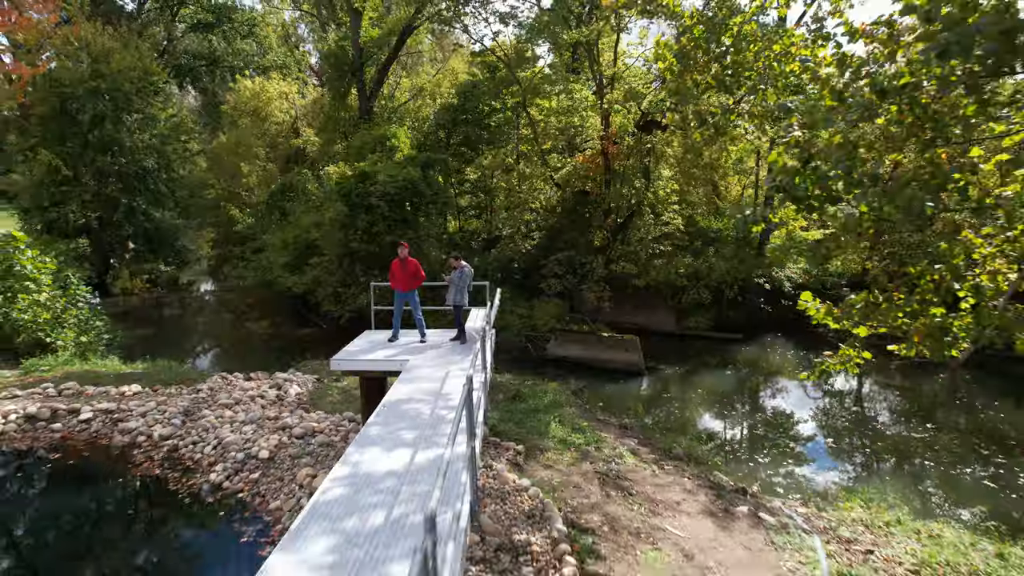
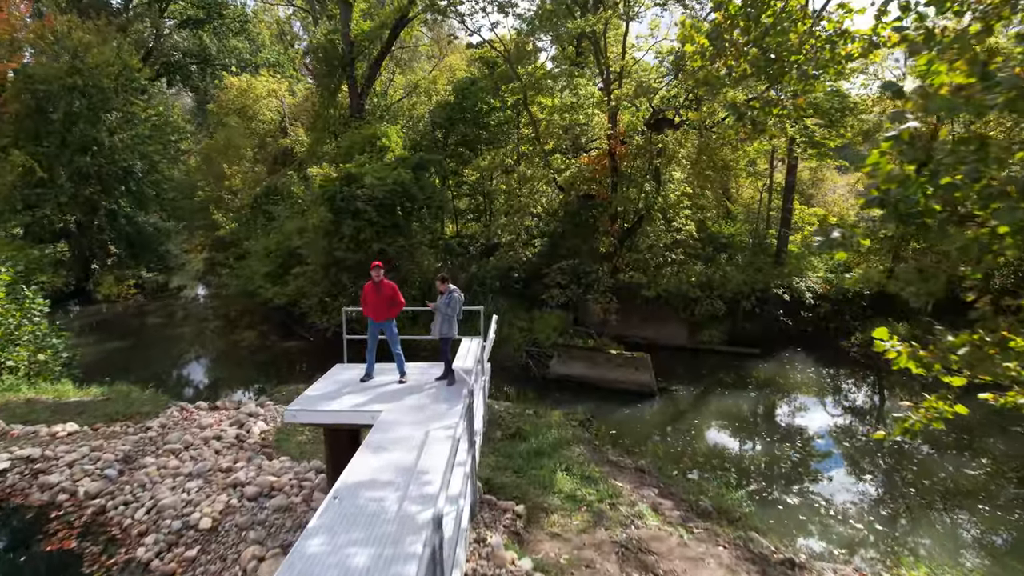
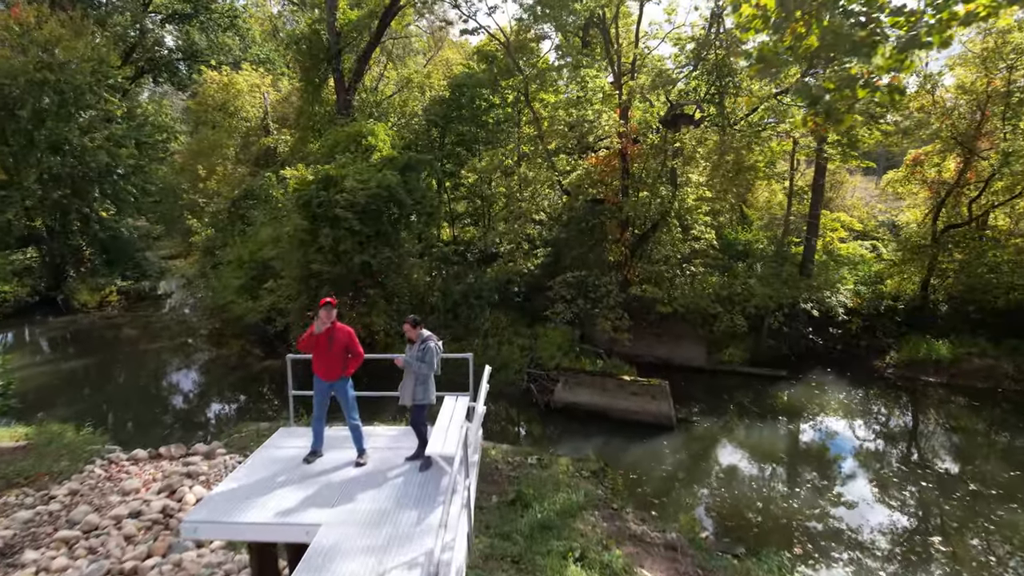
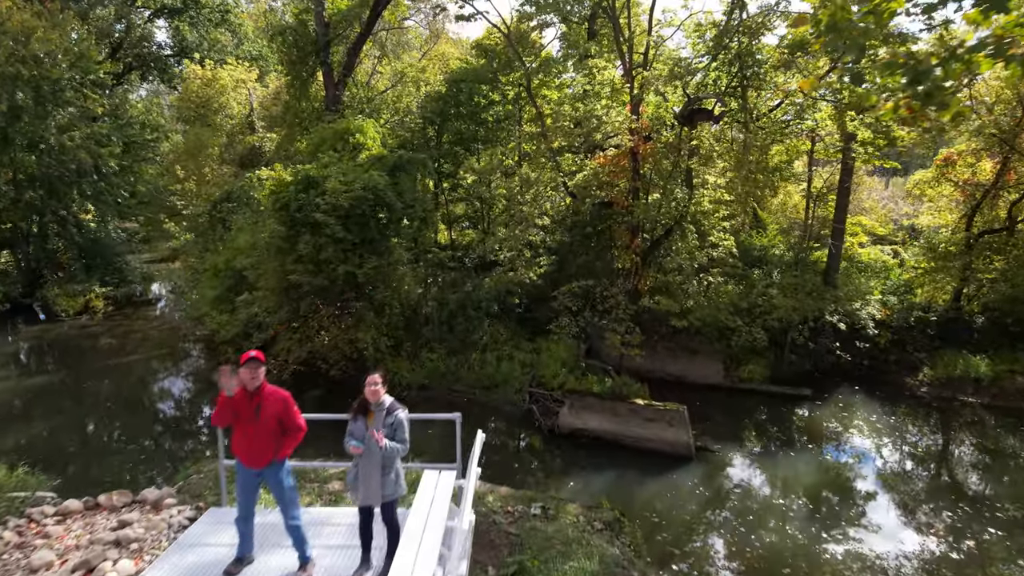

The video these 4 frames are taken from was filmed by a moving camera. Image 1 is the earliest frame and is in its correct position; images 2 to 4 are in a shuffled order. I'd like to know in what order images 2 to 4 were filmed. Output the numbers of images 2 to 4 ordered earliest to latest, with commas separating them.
2, 3, 4
